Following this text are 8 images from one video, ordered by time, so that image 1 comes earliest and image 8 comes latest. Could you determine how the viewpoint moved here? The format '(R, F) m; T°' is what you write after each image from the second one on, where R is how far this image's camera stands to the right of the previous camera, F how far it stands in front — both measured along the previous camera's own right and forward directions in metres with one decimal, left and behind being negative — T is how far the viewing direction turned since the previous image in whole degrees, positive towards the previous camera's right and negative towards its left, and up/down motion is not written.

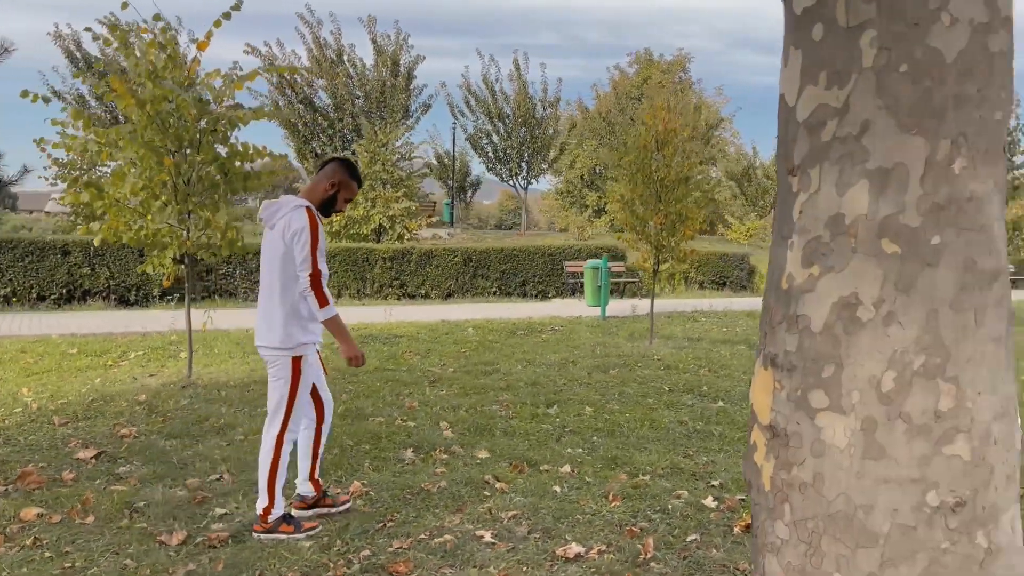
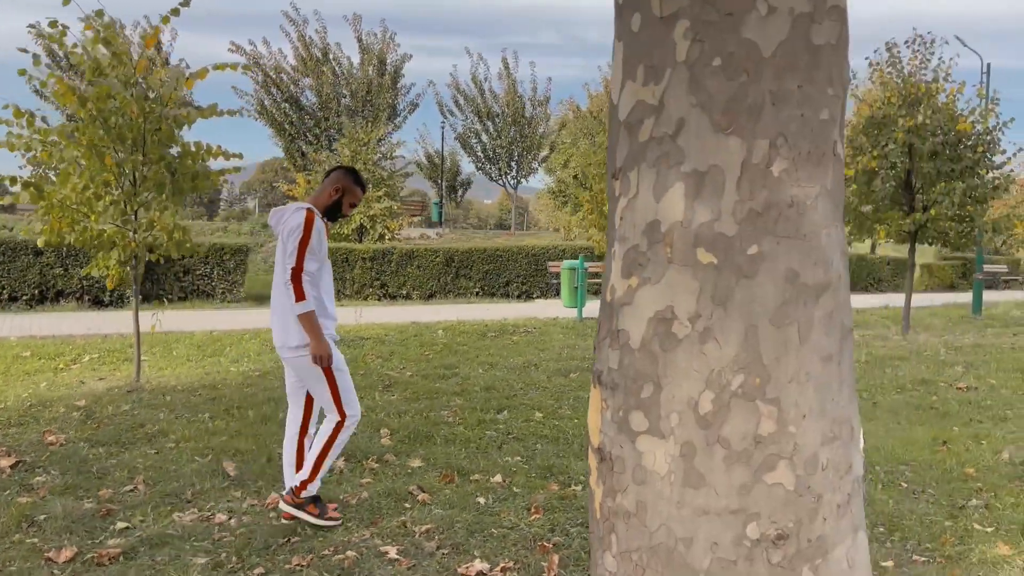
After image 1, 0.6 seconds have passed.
(+0.4, +0.1) m; 0°
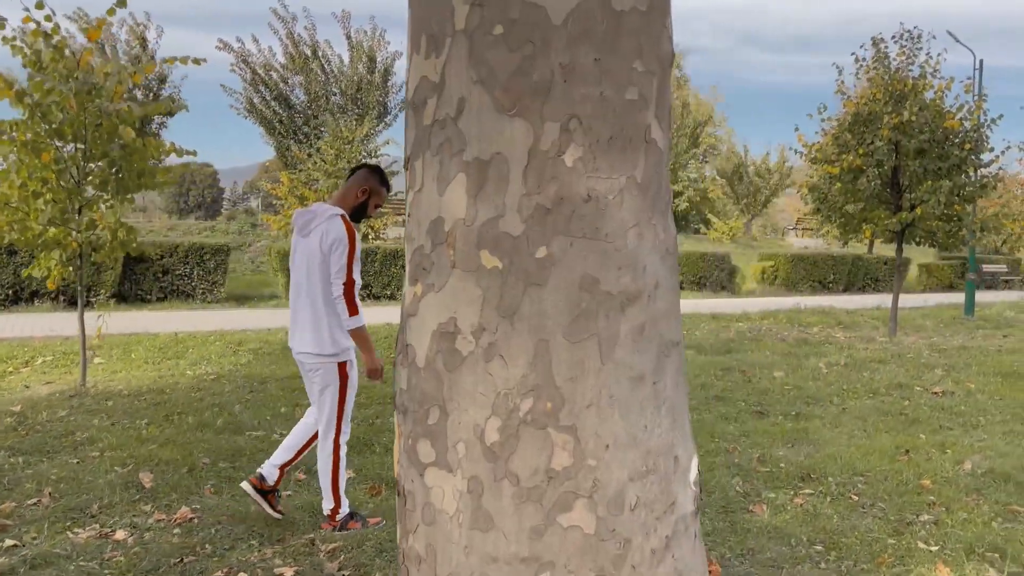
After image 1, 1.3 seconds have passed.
(+0.4, +0.2) m; 0°
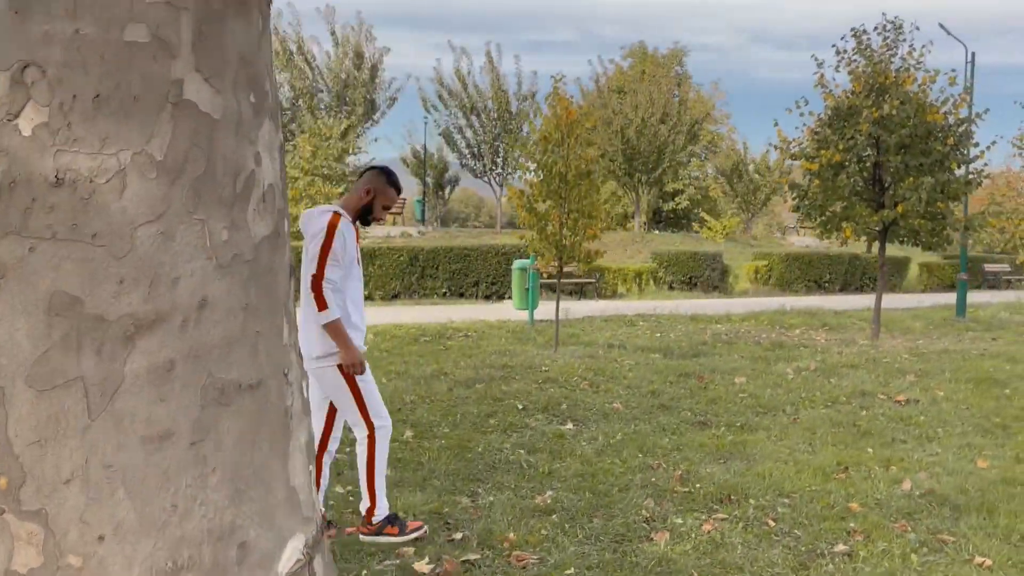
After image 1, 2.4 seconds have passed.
(+0.6, +0.4) m; -1°
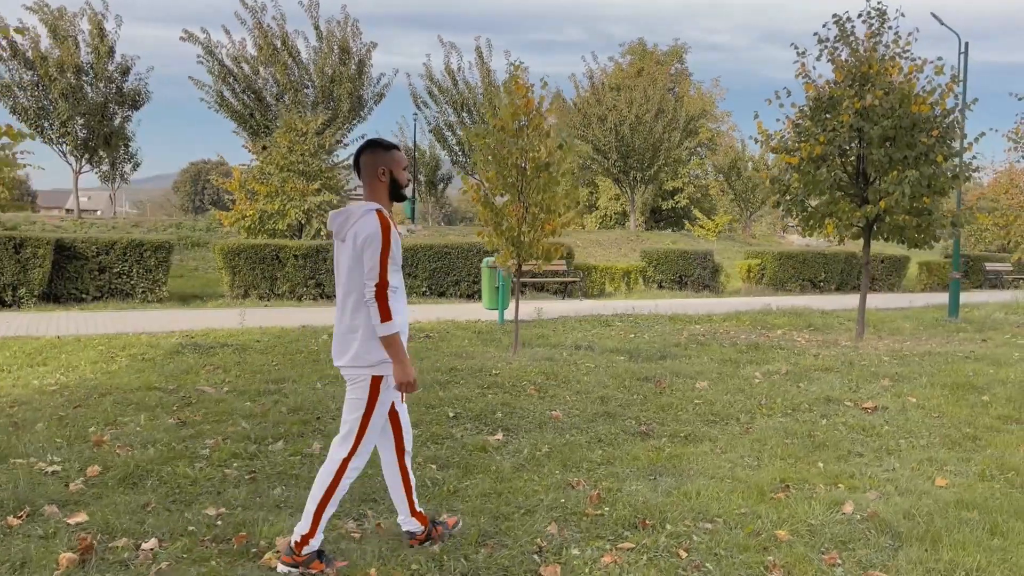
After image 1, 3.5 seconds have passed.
(+0.5, +0.5) m; 0°
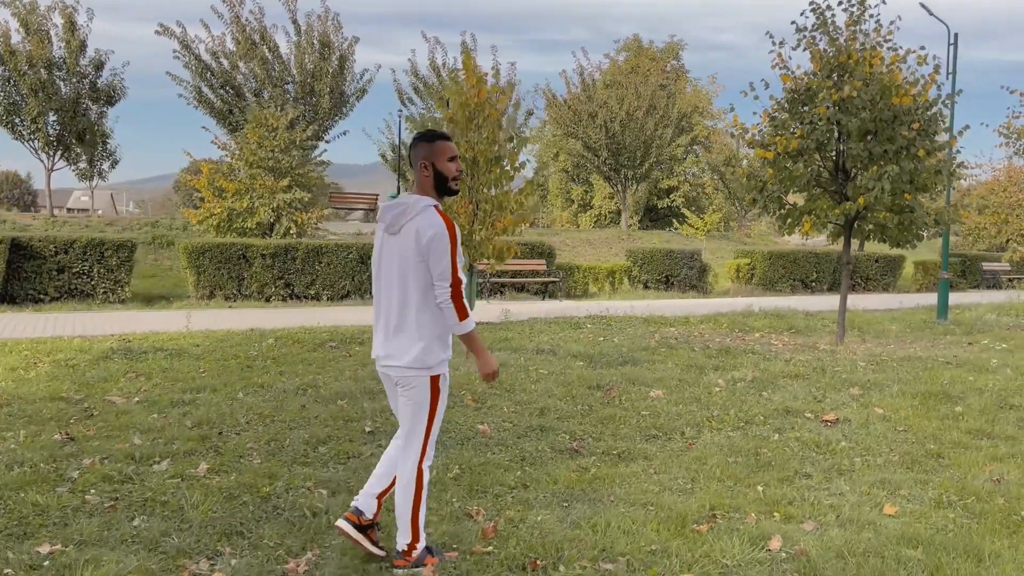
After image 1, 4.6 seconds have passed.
(+0.5, +0.5) m; 0°
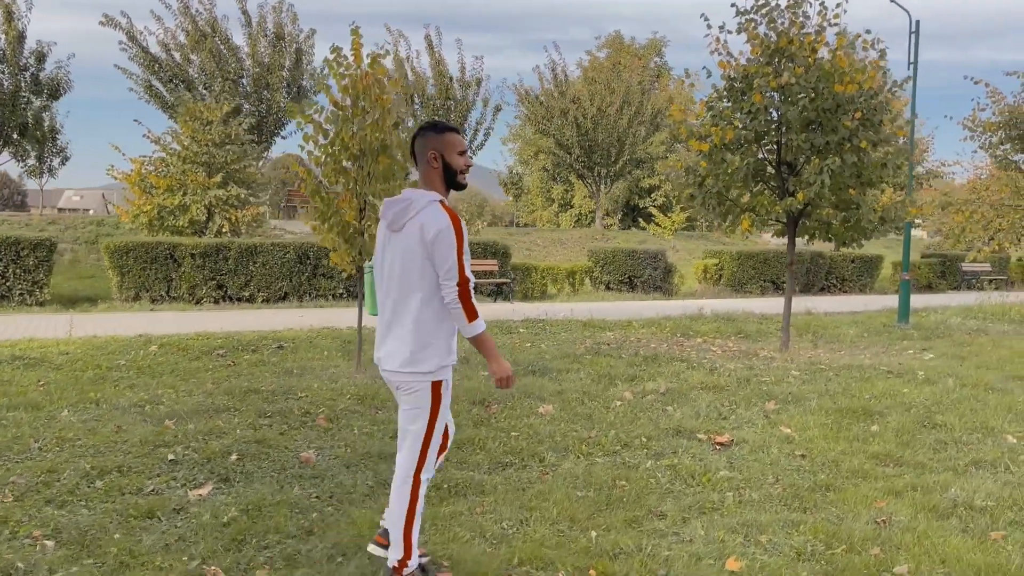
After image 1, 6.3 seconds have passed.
(+0.9, +0.7) m; 0°
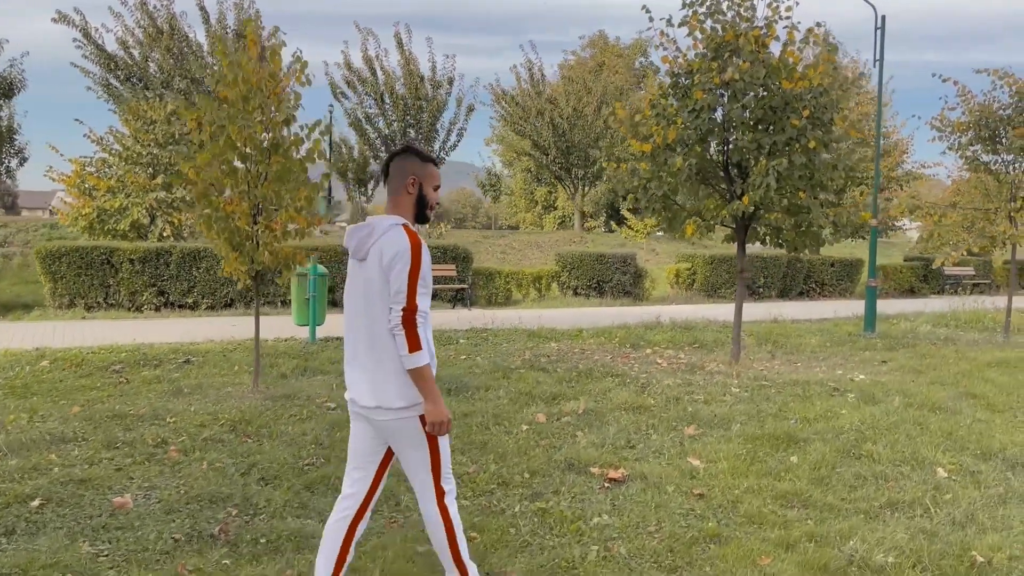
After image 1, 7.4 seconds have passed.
(+0.7, +0.6) m; 0°
